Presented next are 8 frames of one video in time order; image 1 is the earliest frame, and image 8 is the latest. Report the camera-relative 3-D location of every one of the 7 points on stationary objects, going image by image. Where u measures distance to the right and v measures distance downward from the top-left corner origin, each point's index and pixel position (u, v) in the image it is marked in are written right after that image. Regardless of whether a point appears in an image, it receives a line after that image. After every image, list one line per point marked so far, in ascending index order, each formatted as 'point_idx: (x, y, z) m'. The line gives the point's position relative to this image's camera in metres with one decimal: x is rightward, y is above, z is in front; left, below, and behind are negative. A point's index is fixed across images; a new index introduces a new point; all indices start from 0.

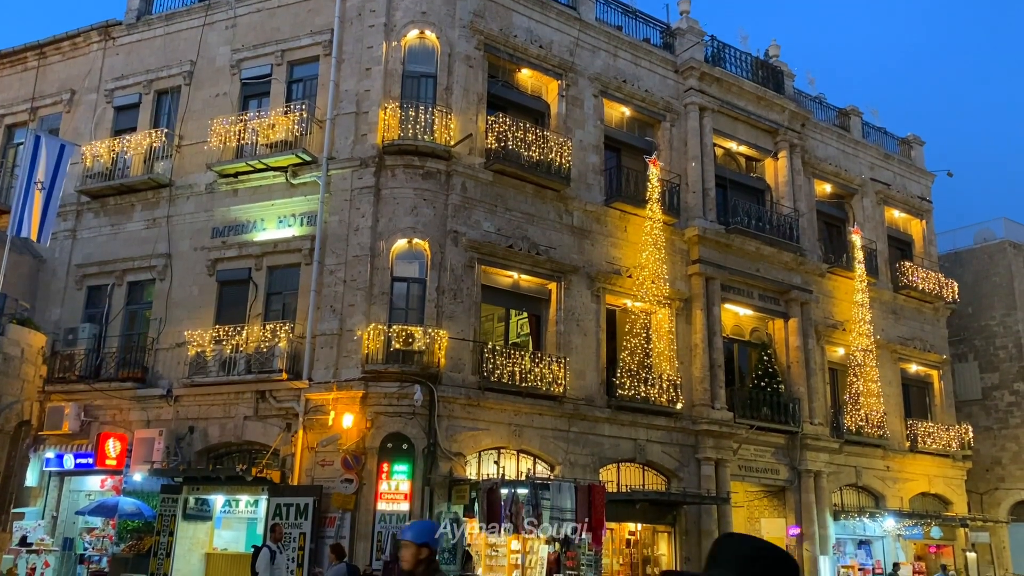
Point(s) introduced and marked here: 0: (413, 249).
0: (-2.1, +0.8, +19.0) m
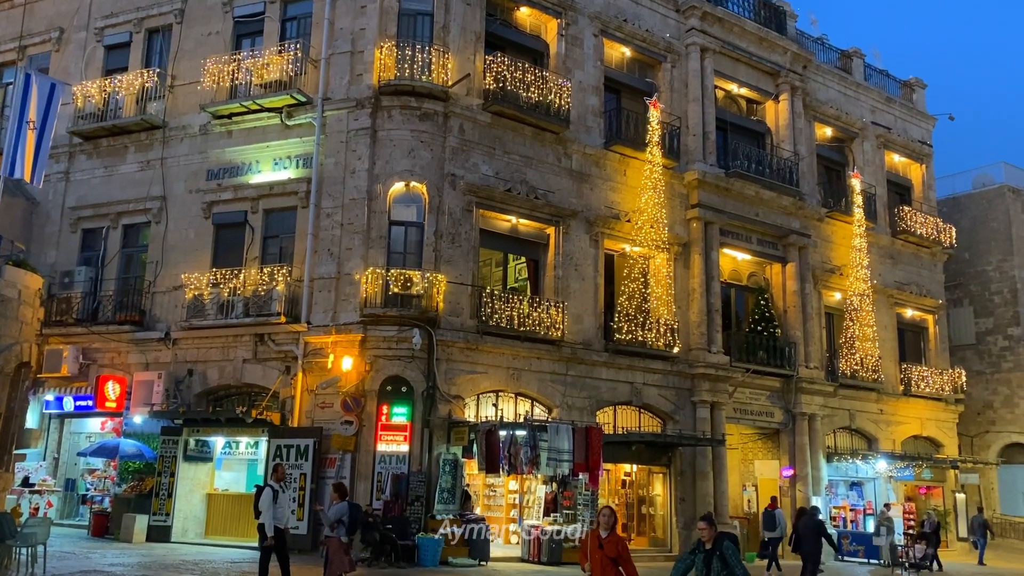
0: (-2.2, +2.0, +18.8) m
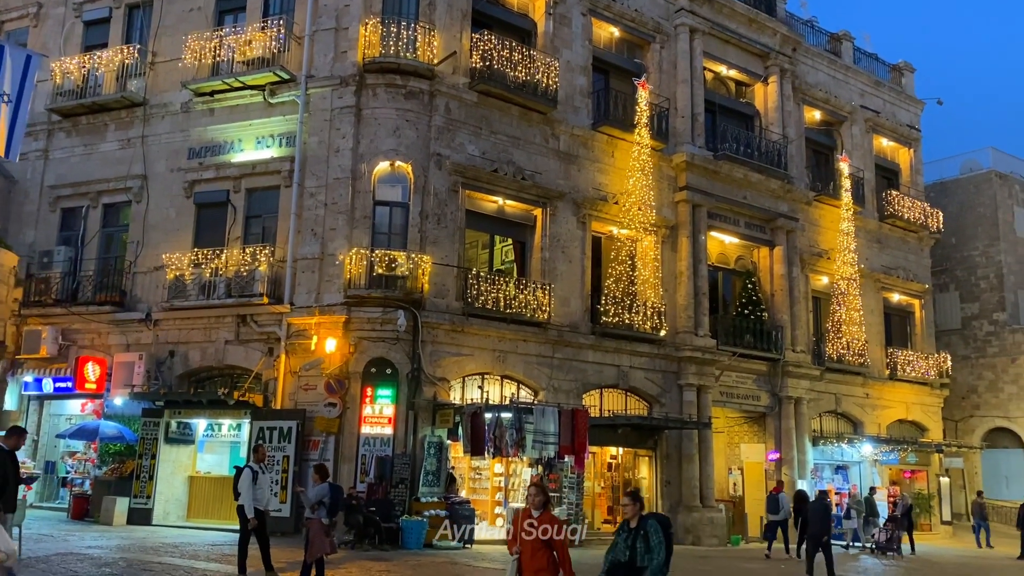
0: (-2.5, +2.5, +18.5) m
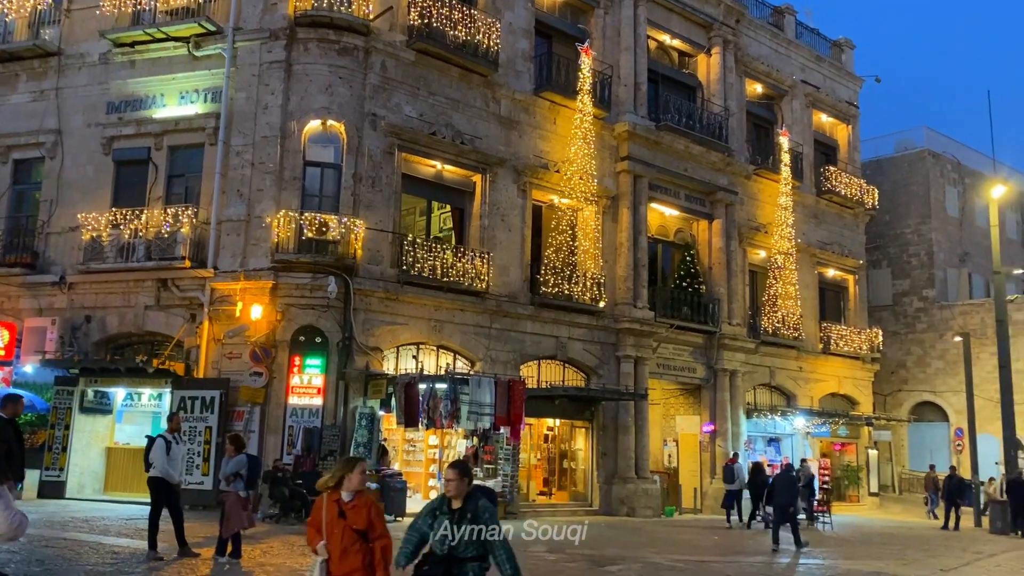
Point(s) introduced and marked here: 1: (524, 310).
0: (-3.7, +3.2, +17.8) m
1: (+0.3, -0.5, +19.8) m
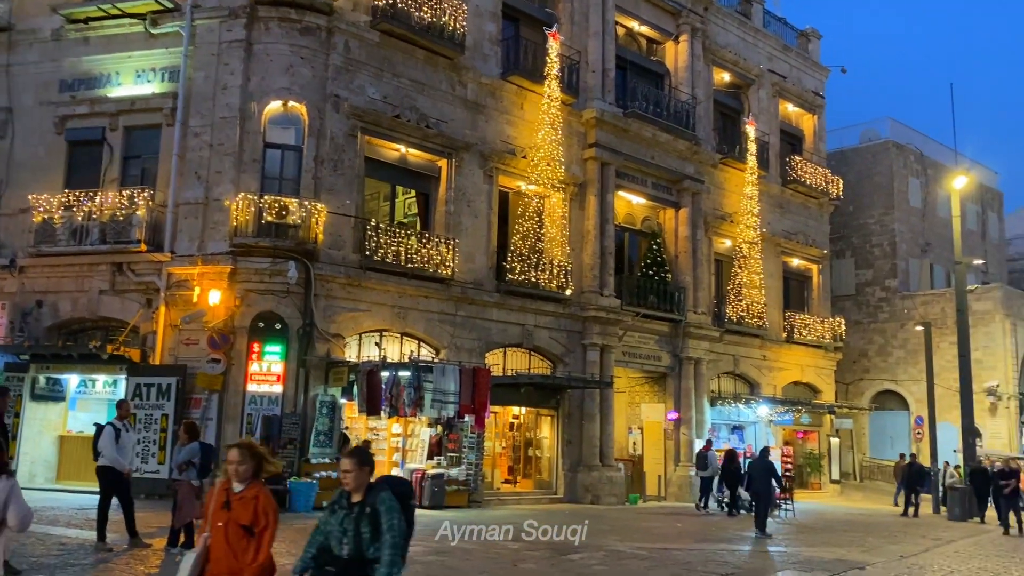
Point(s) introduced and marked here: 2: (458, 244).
0: (-4.4, +3.4, +17.4) m
1: (-0.5, -0.2, +19.6) m
2: (-1.2, +1.0, +19.3) m
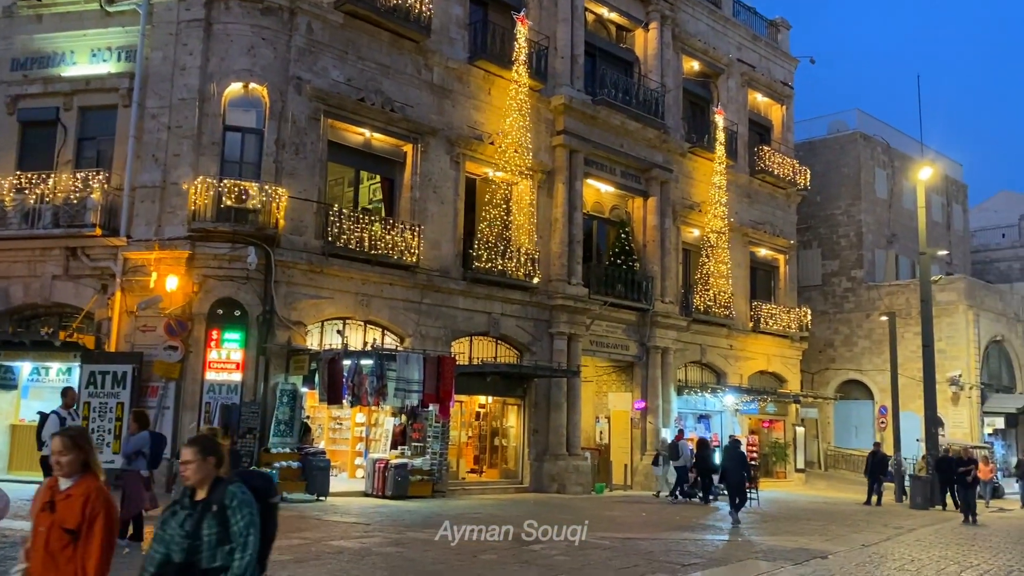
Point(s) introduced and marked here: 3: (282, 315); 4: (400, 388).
0: (-5.1, +3.7, +16.9) m
1: (-1.3, +0.1, +19.4) m
2: (-1.9, +1.3, +19.0) m
3: (-4.3, -0.5, +16.5) m
4: (-2.1, -1.8, +16.2) m
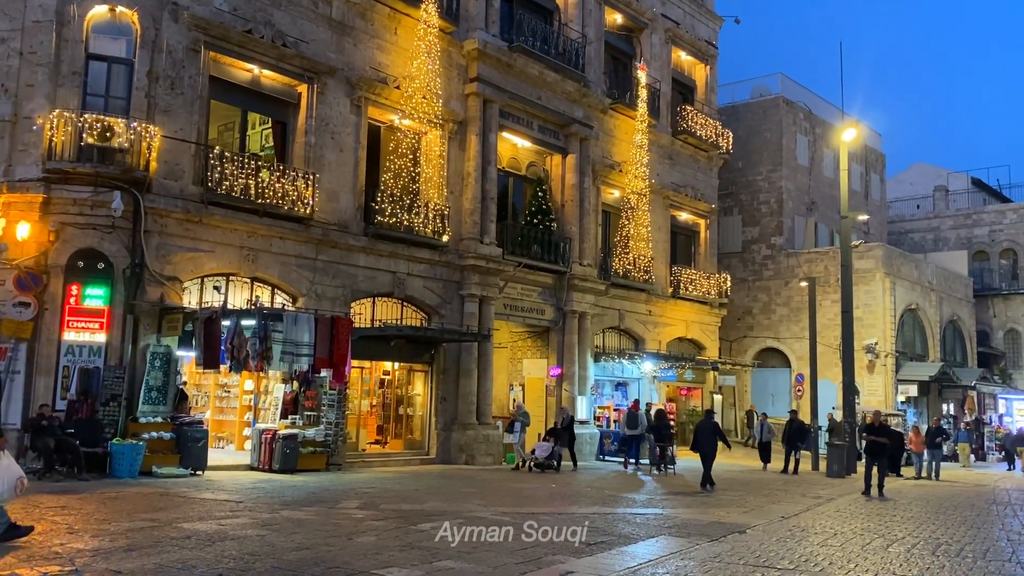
0: (-6.7, +4.6, +15.0) m
1: (-3.2, +1.0, +17.8) m
2: (-3.8, +2.1, +17.4) m
3: (-6.0, +0.3, +14.7) m
4: (-3.8, -1.0, +14.7) m
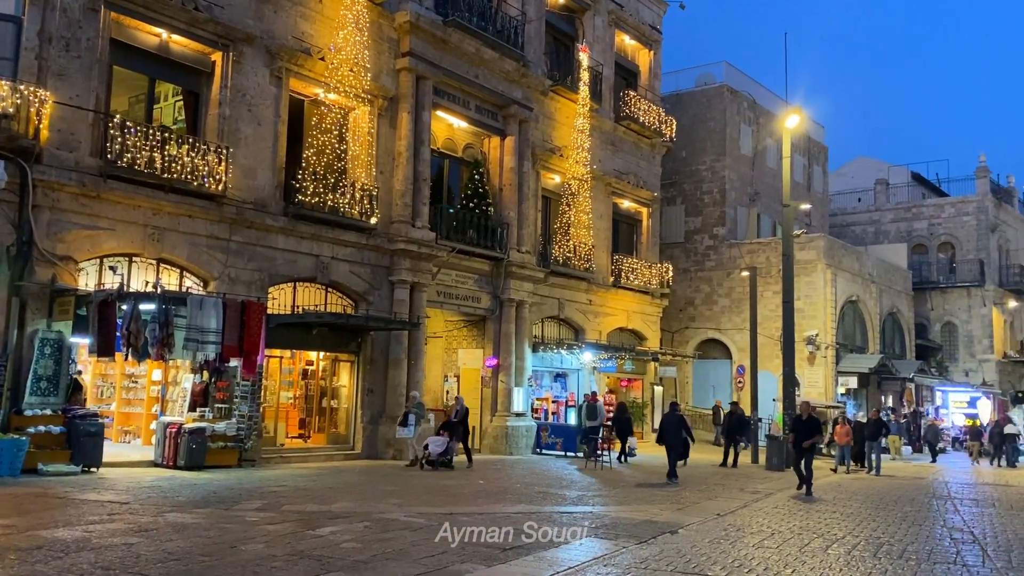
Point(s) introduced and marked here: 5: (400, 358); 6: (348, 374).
0: (-7.9, +4.9, +13.6) m
1: (-4.5, +1.3, +16.7) m
2: (-5.1, +2.5, +16.2) m
3: (-7.1, +0.6, +13.4) m
4: (-4.9, -0.8, +13.5) m
5: (-2.5, -1.5, +19.2) m
6: (-3.5, -1.8, +18.8) m
